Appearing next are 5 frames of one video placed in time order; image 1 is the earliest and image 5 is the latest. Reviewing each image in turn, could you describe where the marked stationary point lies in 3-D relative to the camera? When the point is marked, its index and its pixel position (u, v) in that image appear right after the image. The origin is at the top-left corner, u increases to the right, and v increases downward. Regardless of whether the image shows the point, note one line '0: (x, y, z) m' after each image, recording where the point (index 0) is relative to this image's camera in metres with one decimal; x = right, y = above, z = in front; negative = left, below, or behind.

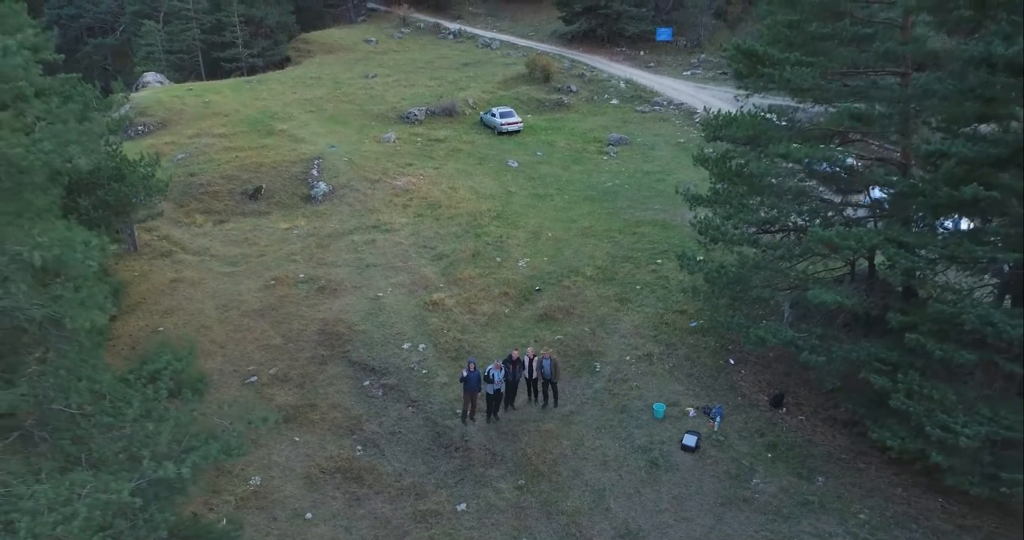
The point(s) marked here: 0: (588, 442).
0: (+1.3, -3.0, +10.9) m
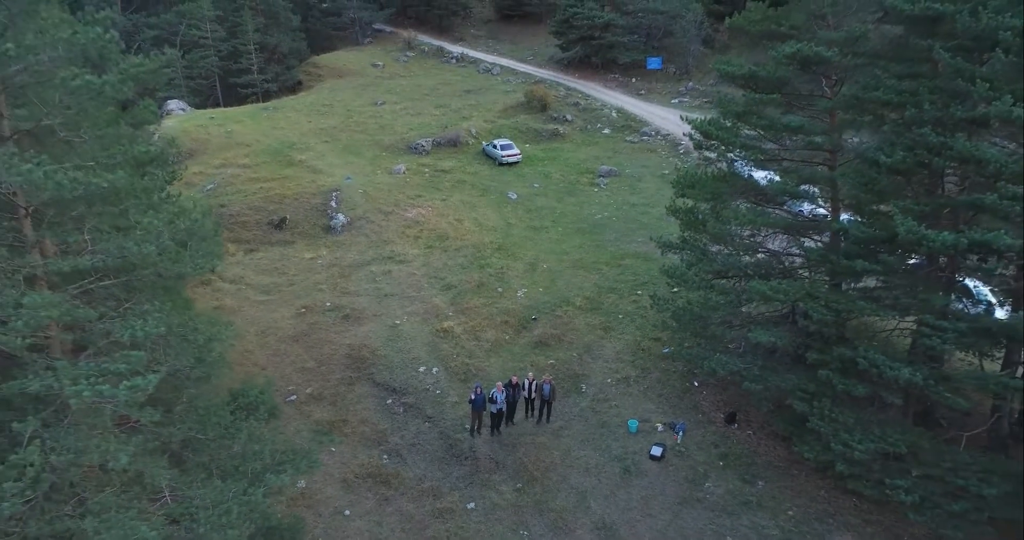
0: (+1.3, -3.8, +13.3) m
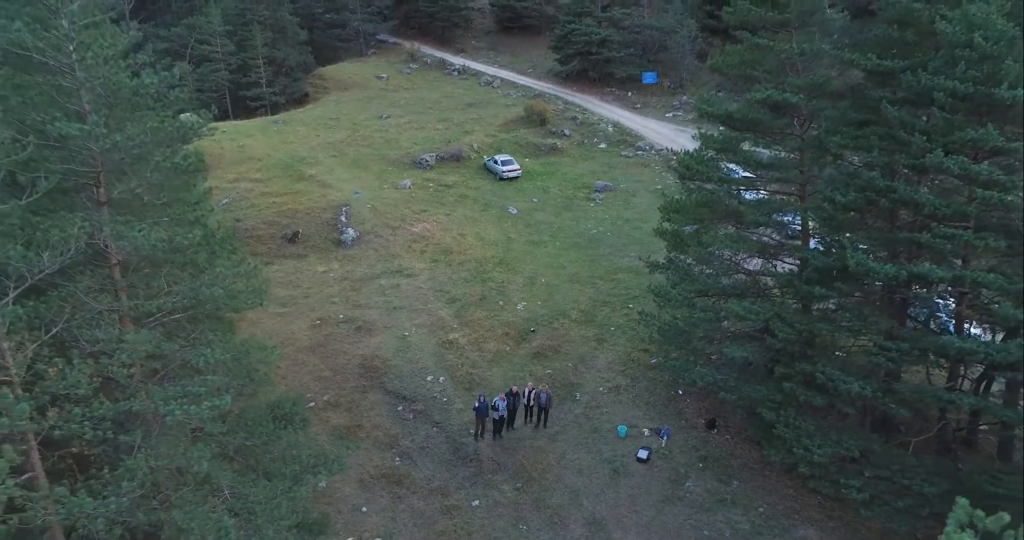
0: (+1.3, -4.3, +14.7) m
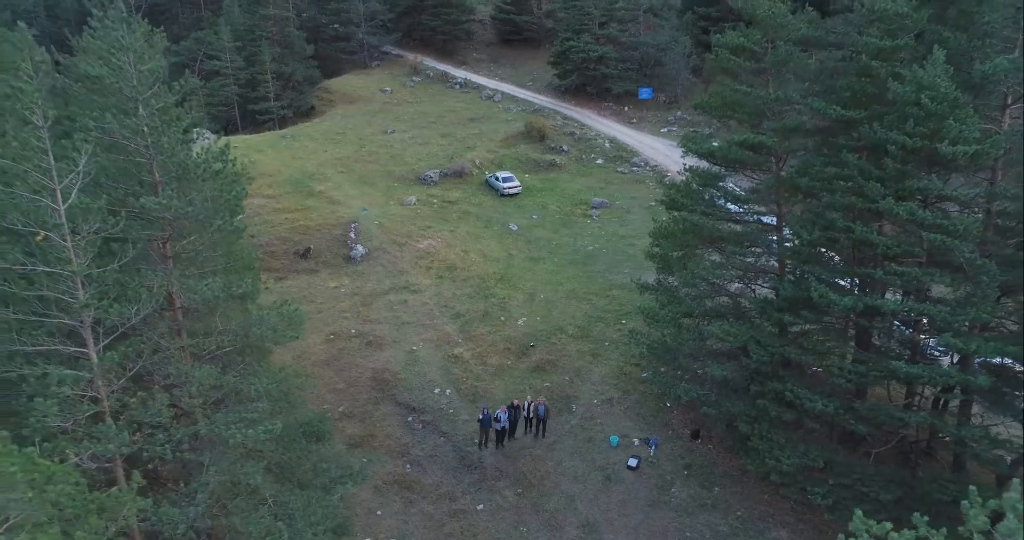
0: (+1.3, -4.9, +16.1) m
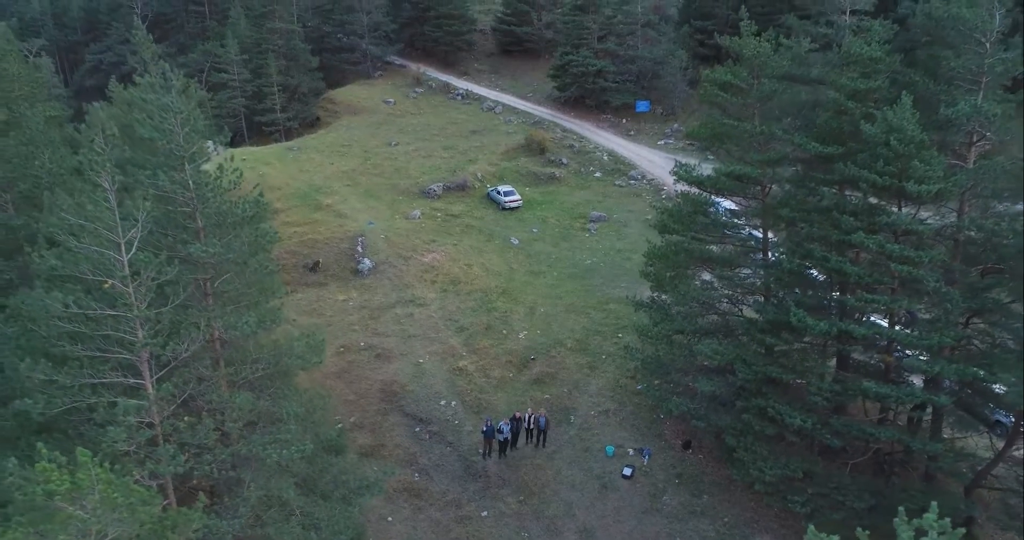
0: (+1.4, -5.5, +17.2) m
